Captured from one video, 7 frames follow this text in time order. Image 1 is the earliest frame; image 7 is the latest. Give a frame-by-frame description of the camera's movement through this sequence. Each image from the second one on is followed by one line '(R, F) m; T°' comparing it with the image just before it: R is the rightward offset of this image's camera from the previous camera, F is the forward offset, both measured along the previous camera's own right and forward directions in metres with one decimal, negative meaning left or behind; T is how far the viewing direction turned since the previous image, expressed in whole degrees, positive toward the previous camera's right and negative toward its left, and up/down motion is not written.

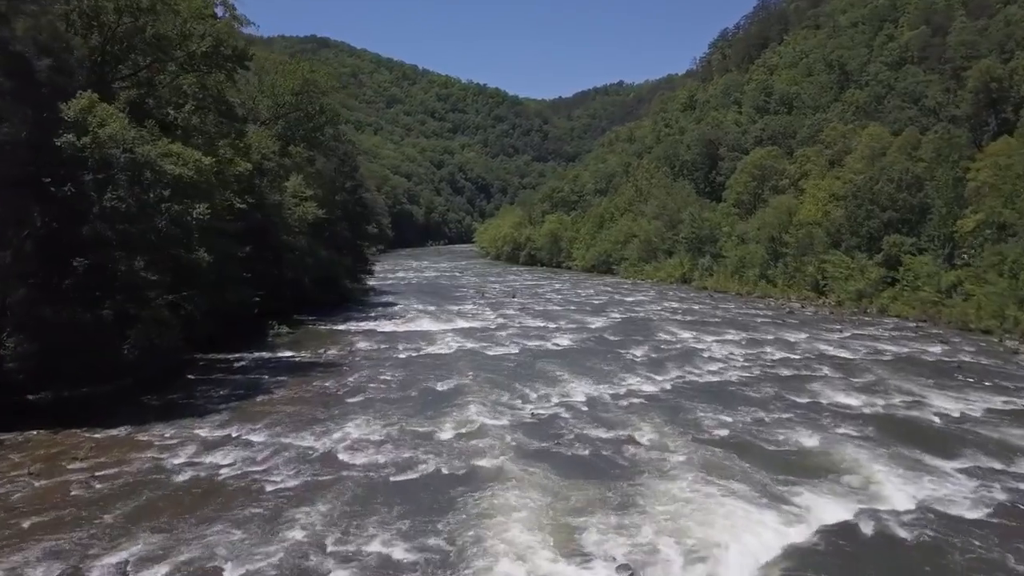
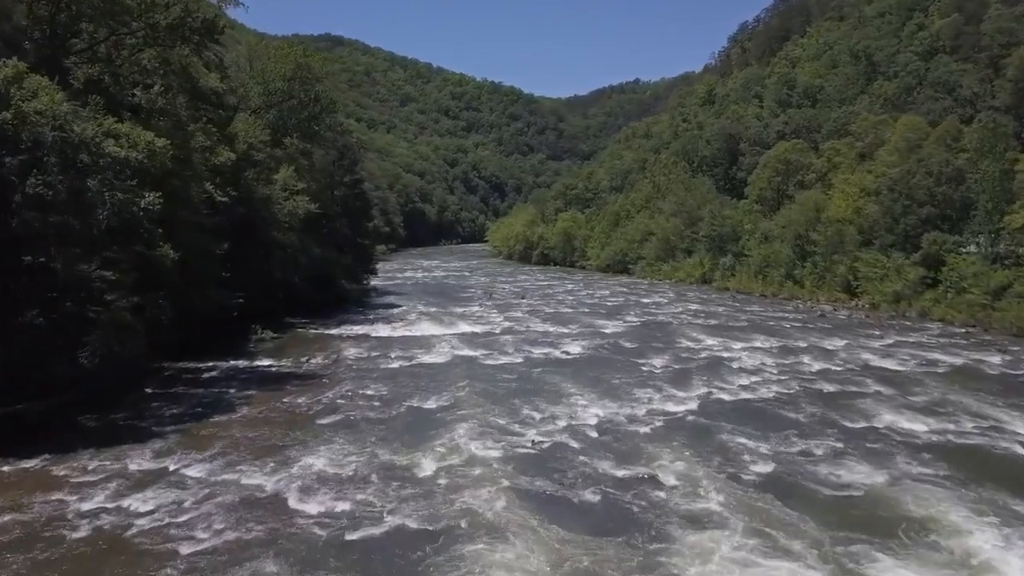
(+0.3, +2.9) m; -1°
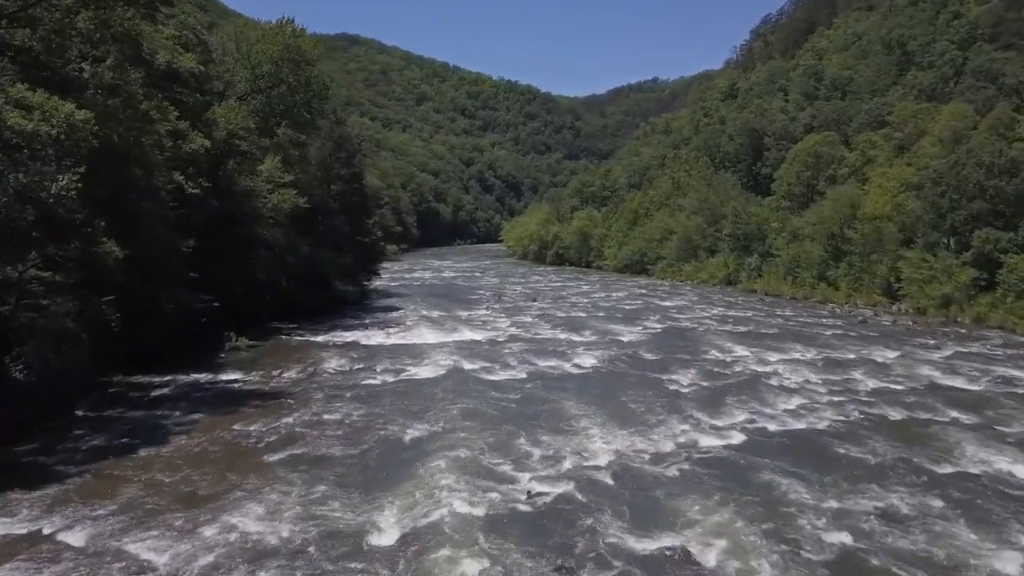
(+0.4, +3.3) m; -1°
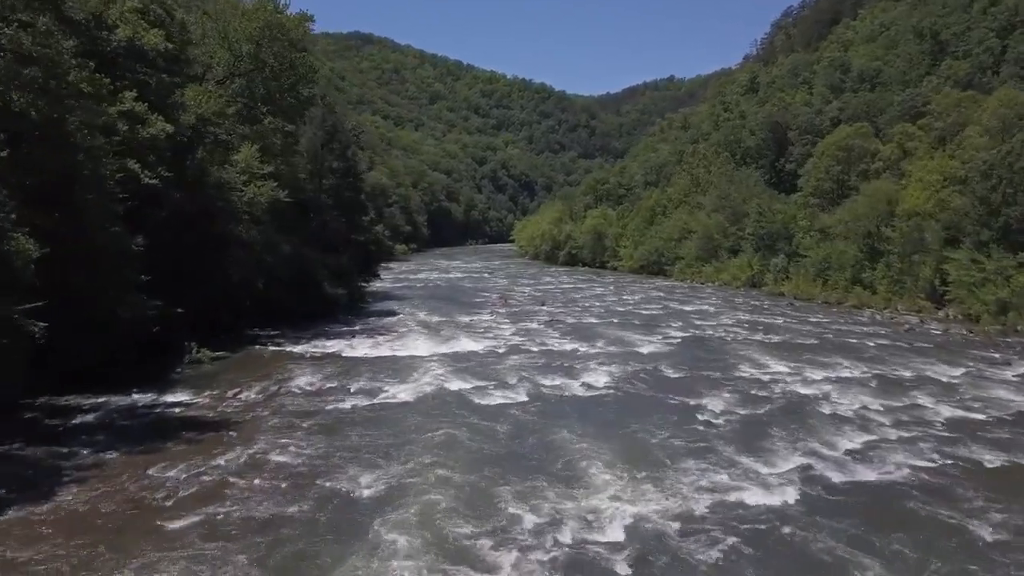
(+0.4, +3.4) m; -1°
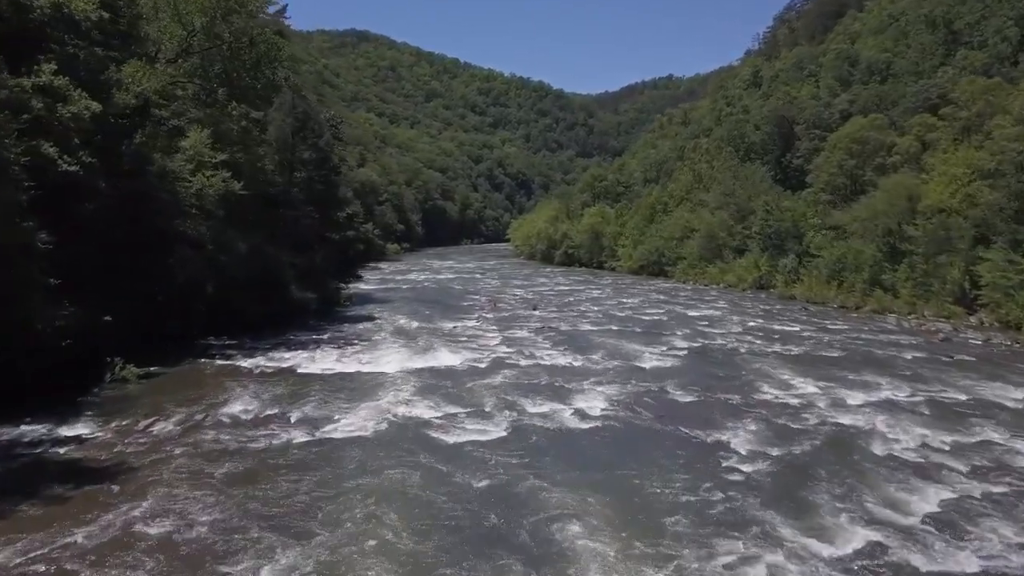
(+0.4, +3.4) m; 0°
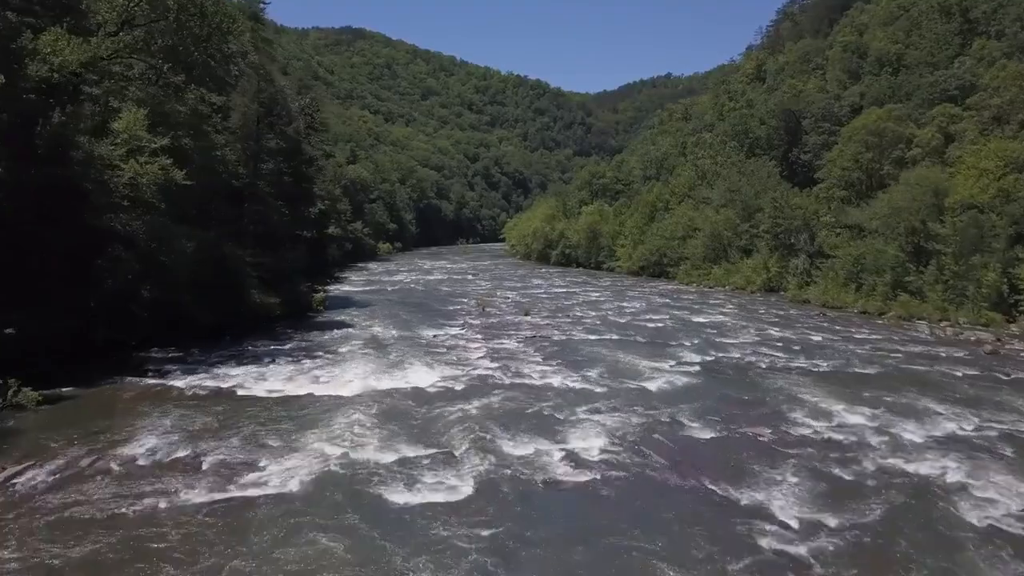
(+0.4, +3.4) m; 0°
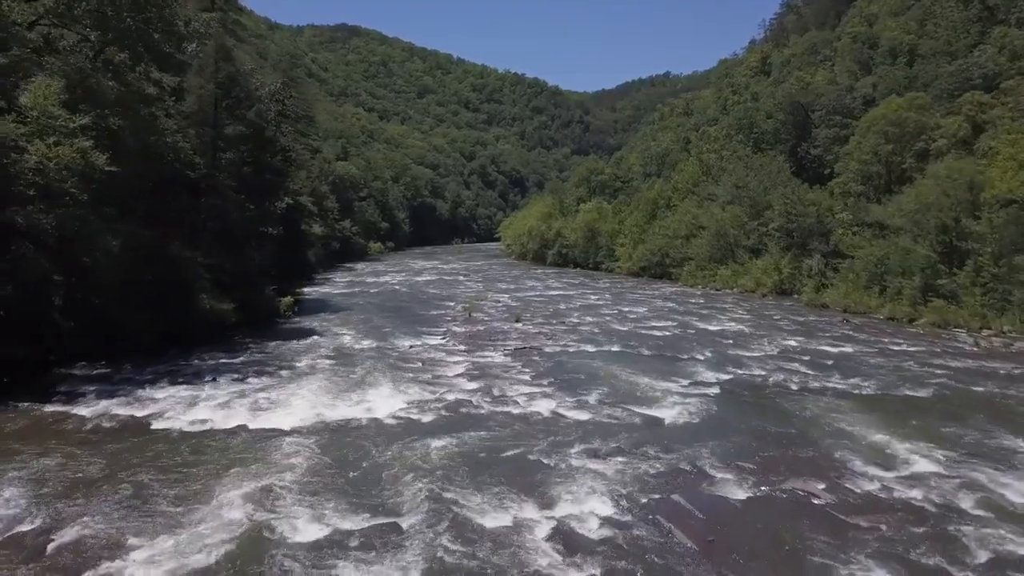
(+0.3, +3.4) m; 0°
